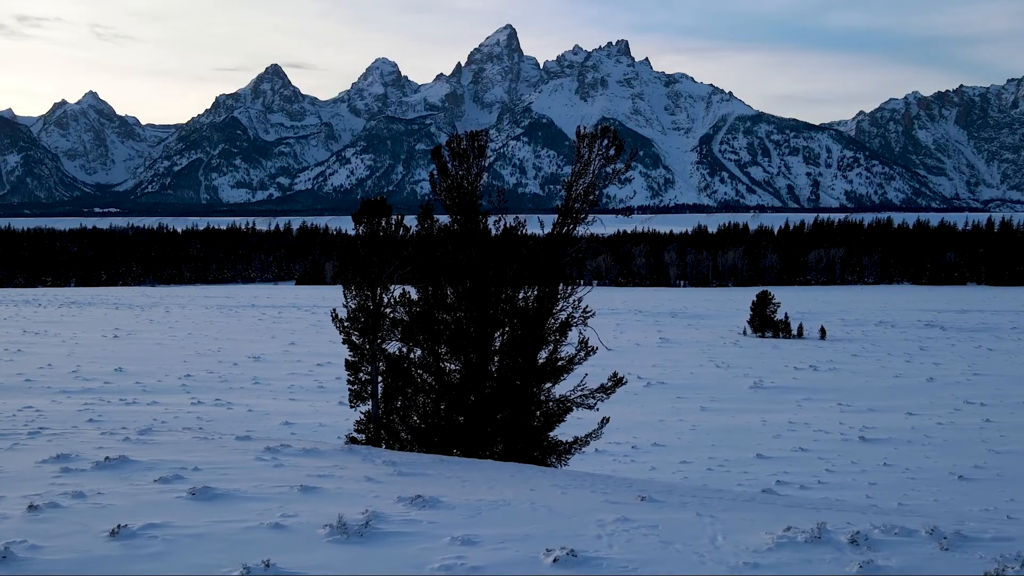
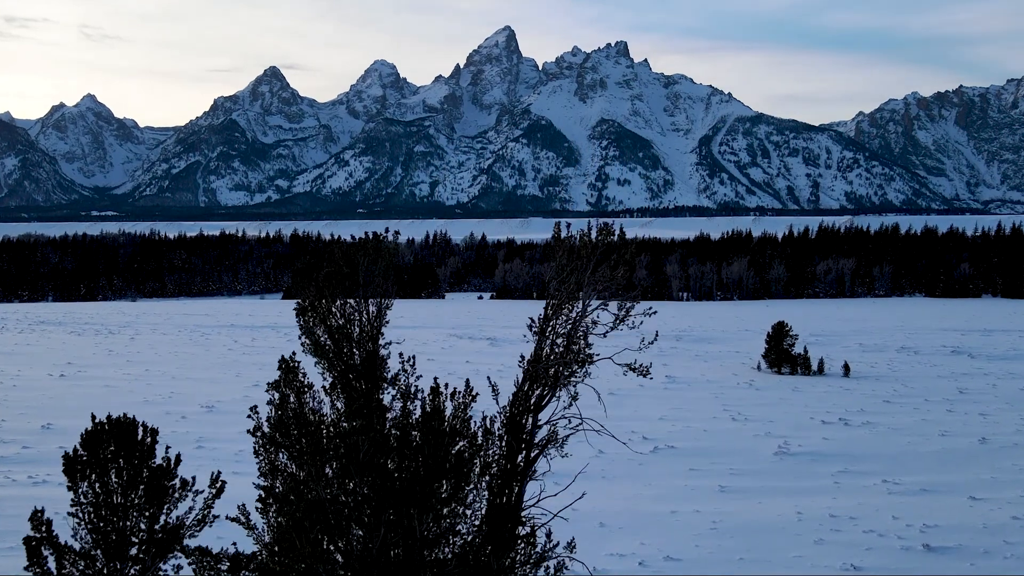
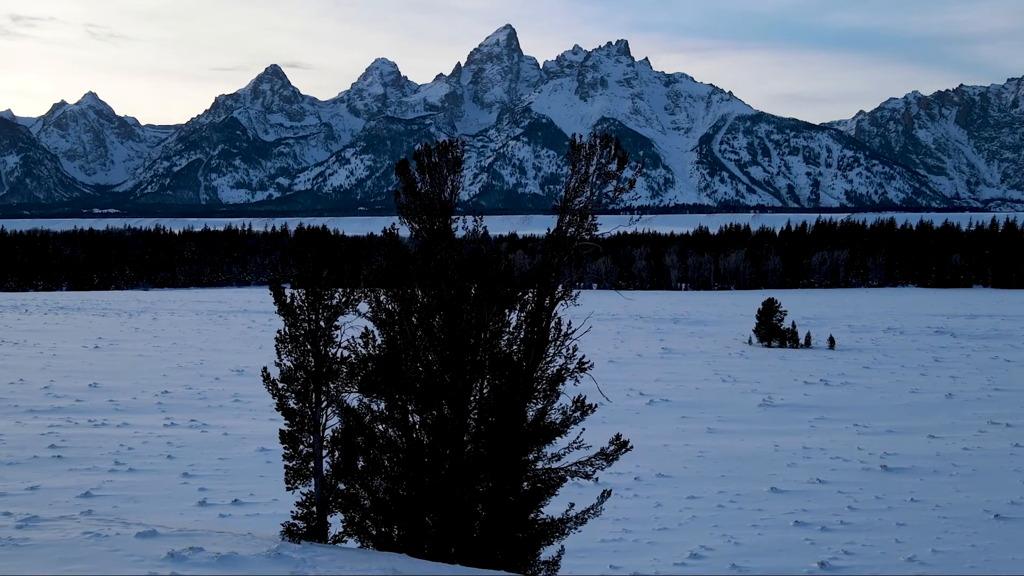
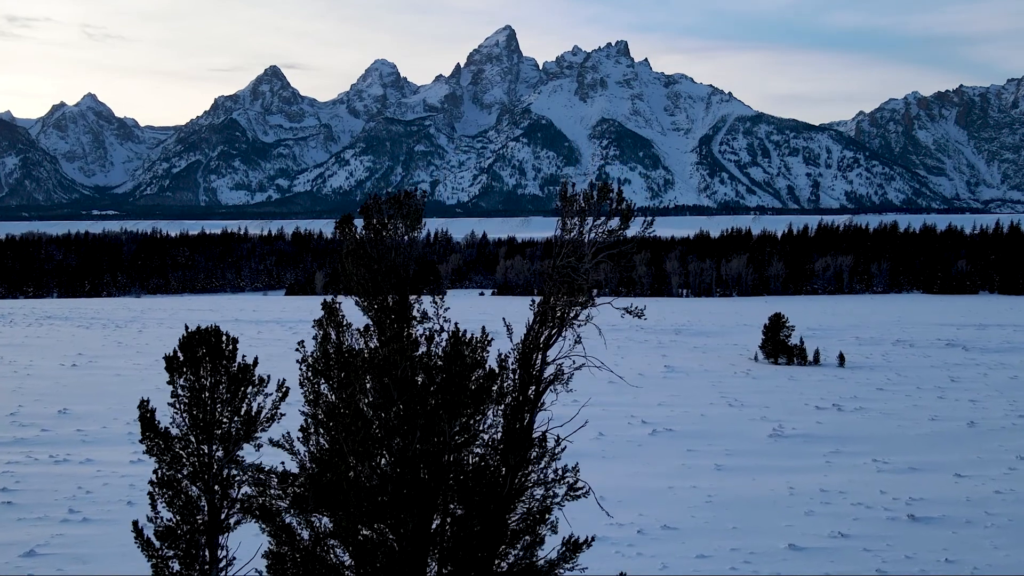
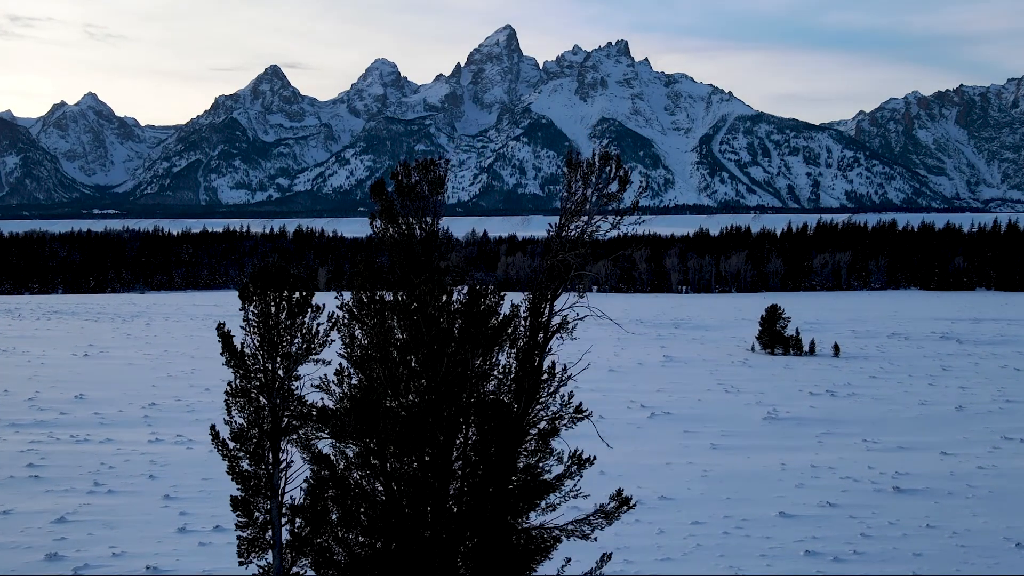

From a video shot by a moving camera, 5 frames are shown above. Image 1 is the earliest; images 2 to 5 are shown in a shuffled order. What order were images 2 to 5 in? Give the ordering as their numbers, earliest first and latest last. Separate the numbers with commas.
3, 5, 4, 2
